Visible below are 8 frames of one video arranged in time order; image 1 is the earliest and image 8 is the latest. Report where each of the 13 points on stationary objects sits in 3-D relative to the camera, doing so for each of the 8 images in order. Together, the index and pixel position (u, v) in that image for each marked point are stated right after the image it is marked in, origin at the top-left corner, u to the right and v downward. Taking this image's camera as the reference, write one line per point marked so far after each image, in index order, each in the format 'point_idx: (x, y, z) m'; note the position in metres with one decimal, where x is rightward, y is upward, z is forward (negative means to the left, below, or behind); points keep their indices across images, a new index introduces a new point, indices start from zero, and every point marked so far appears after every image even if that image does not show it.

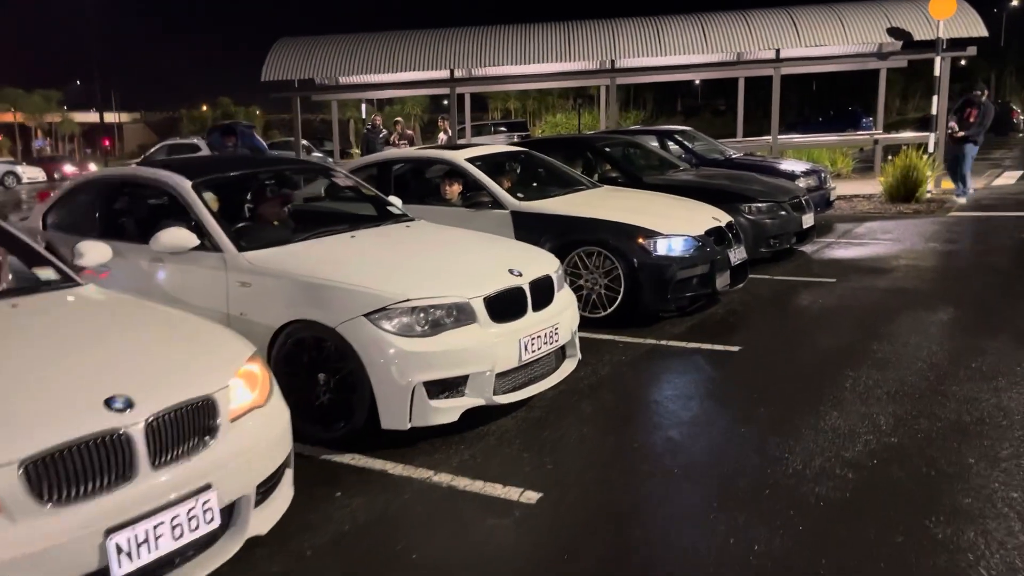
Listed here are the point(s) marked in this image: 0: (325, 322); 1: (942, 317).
0: (-0.9, -0.2, +4.4) m
1: (+3.2, -0.2, +6.5) m
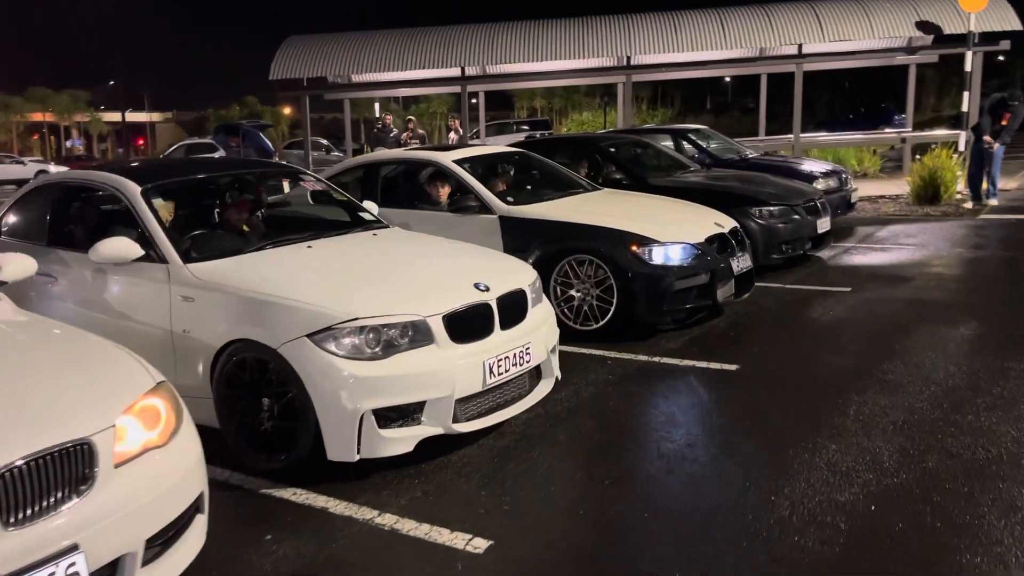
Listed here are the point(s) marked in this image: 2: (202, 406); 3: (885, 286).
0: (-1.1, -0.2, +4.0) m
1: (+3.1, -0.3, +6.0) m
2: (-1.5, -0.6, +4.3) m
3: (+3.4, 0.0, +7.8) m
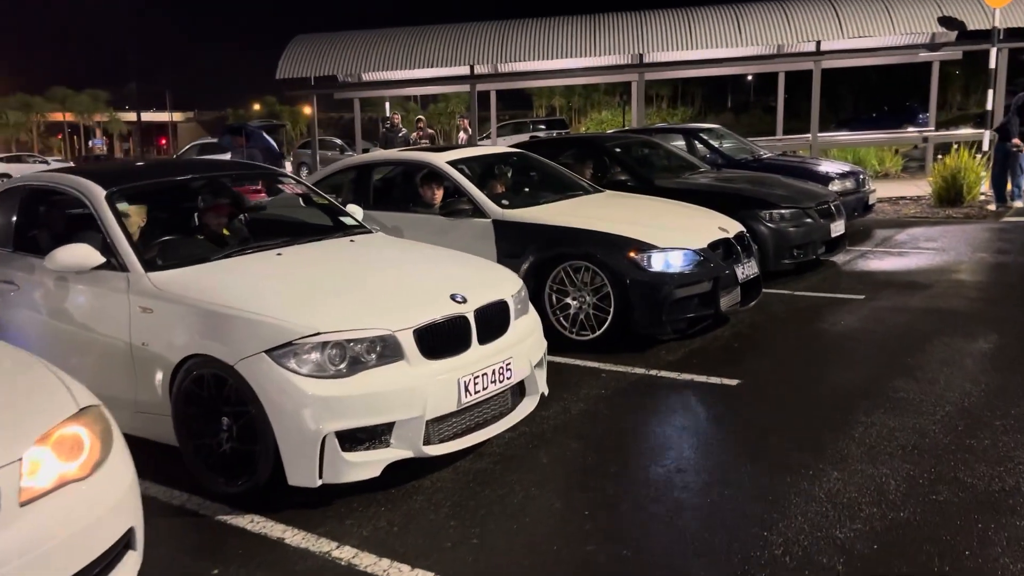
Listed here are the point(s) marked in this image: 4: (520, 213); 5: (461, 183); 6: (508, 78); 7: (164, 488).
0: (-1.2, -0.3, +3.7) m
1: (+3.1, -0.4, +5.7) m
2: (-1.7, -0.6, +4.1) m
3: (+3.3, 0.0, +7.4) m
4: (+0.1, +0.5, +6.4) m
5: (-0.4, +0.8, +6.8) m
6: (-0.1, +4.1, +17.0) m
7: (-1.6, -0.9, +4.0) m
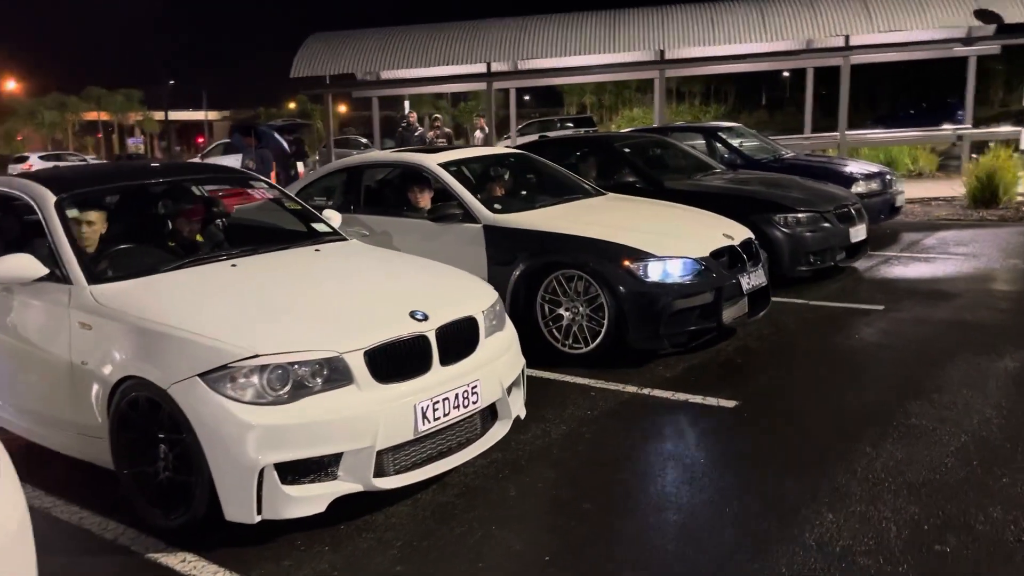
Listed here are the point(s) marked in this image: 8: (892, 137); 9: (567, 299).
0: (-1.4, -0.4, +3.4) m
1: (+3.0, -0.5, +5.2) m
2: (-1.8, -0.7, +3.8) m
3: (+3.3, -0.1, +6.9) m
4: (0.0, +0.5, +6.0) m
5: (-0.4, +0.8, +6.5) m
6: (+0.2, +4.1, +16.7) m
7: (-1.8, -1.0, +3.7) m
8: (+7.8, +3.1, +17.7) m
9: (+0.4, -0.1, +5.8) m
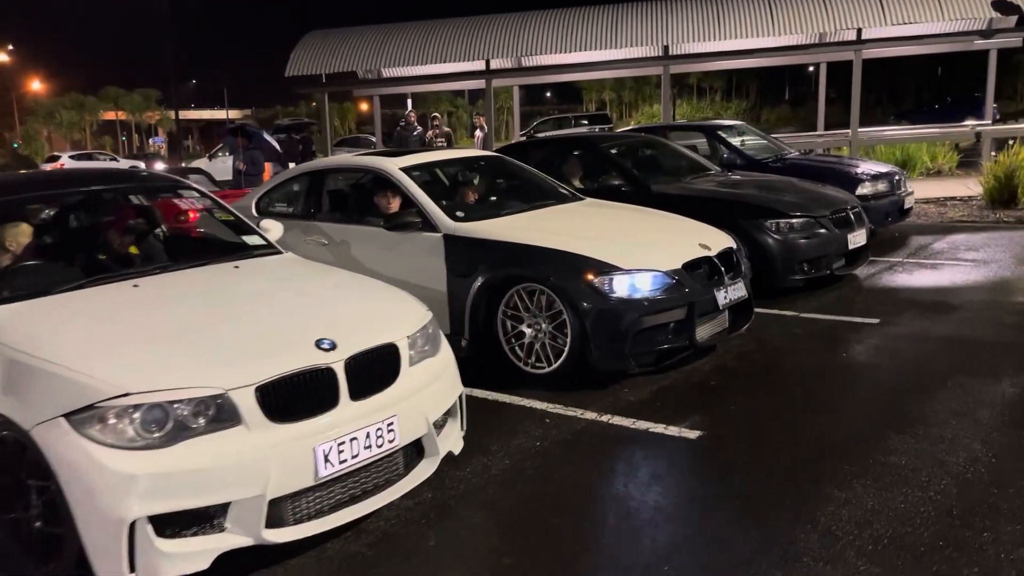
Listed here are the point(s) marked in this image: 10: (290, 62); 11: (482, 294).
0: (-1.7, -0.5, +3.1) m
1: (+2.7, -0.5, +4.7) m
2: (-2.1, -0.8, +3.5) m
3: (+3.1, -0.2, +6.5) m
4: (-0.3, +0.4, +5.6) m
5: (-0.7, +0.7, +6.1) m
6: (+0.2, +4.0, +16.3) m
7: (-2.1, -1.1, +3.4) m
8: (+7.8, +3.0, +17.1) m
9: (+0.1, -0.2, +5.4) m
10: (-4.4, +4.5, +17.3) m
11: (-0.2, 0.0, +5.5) m
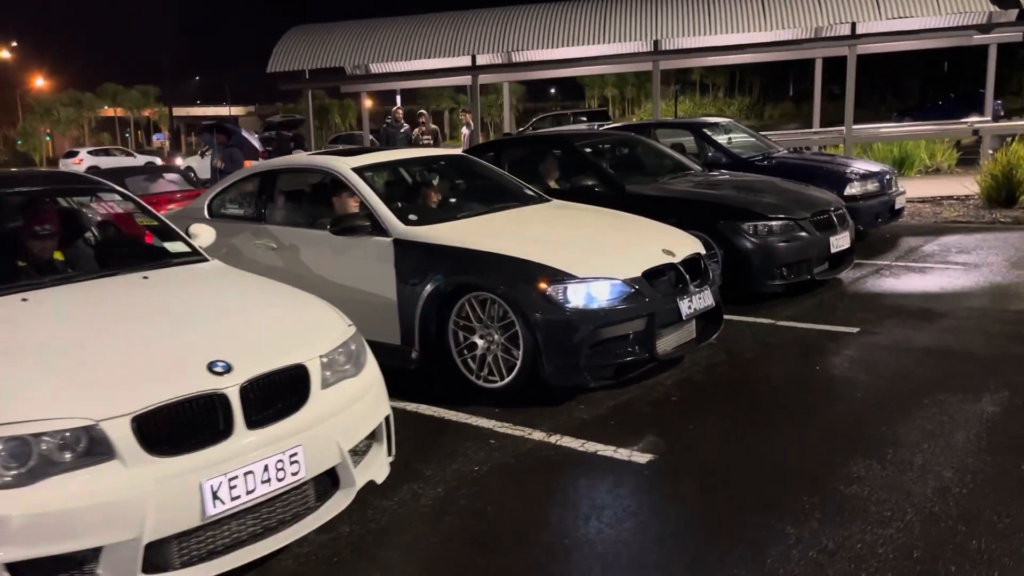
0: (-2.0, -0.5, +2.8) m
1: (+2.4, -0.6, +4.4) m
2: (-2.4, -0.9, +3.1) m
3: (+2.8, -0.3, +6.1) m
4: (-0.5, +0.3, +5.3) m
5: (-1.0, +0.6, +5.7) m
6: (0.0, +4.0, +15.9) m
7: (-2.4, -1.2, +3.1) m
8: (+7.6, +3.0, +16.7) m
9: (-0.2, -0.2, +5.1) m
10: (-4.6, +4.5, +17.0) m
11: (-0.5, -0.1, +5.2) m
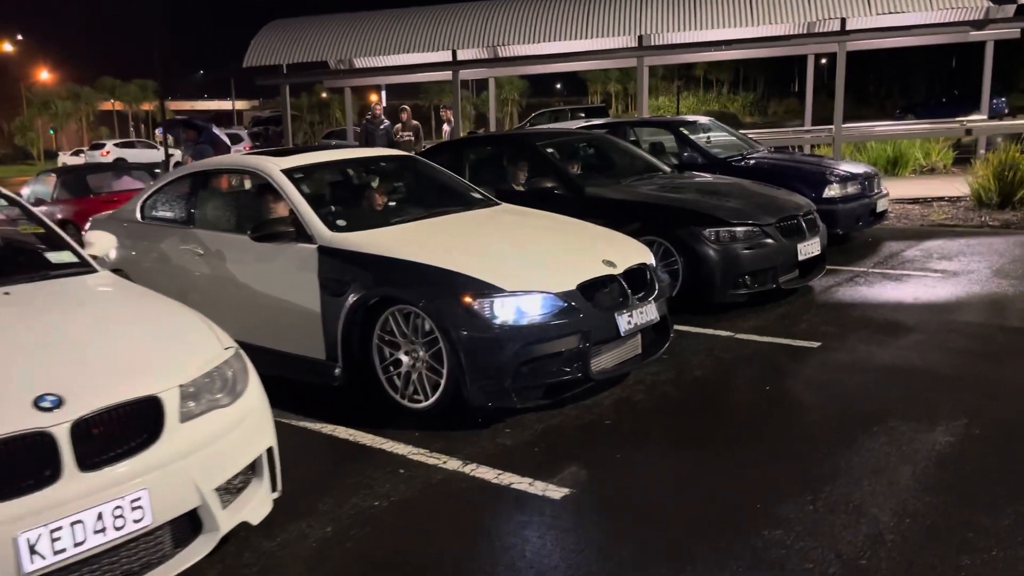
0: (-2.4, -0.6, +2.4) m
1: (+2.0, -0.7, +4.0) m
2: (-2.8, -0.9, +2.8) m
3: (+2.4, -0.3, +5.7) m
4: (-0.9, +0.3, +5.0) m
5: (-1.4, +0.6, +5.4) m
6: (-0.3, +4.0, +15.5) m
7: (-2.8, -1.2, +2.7) m
8: (+7.3, +3.0, +16.3) m
9: (-0.6, -0.3, +4.8) m
10: (-4.9, +4.5, +16.6) m
11: (-0.9, -0.2, +4.9) m
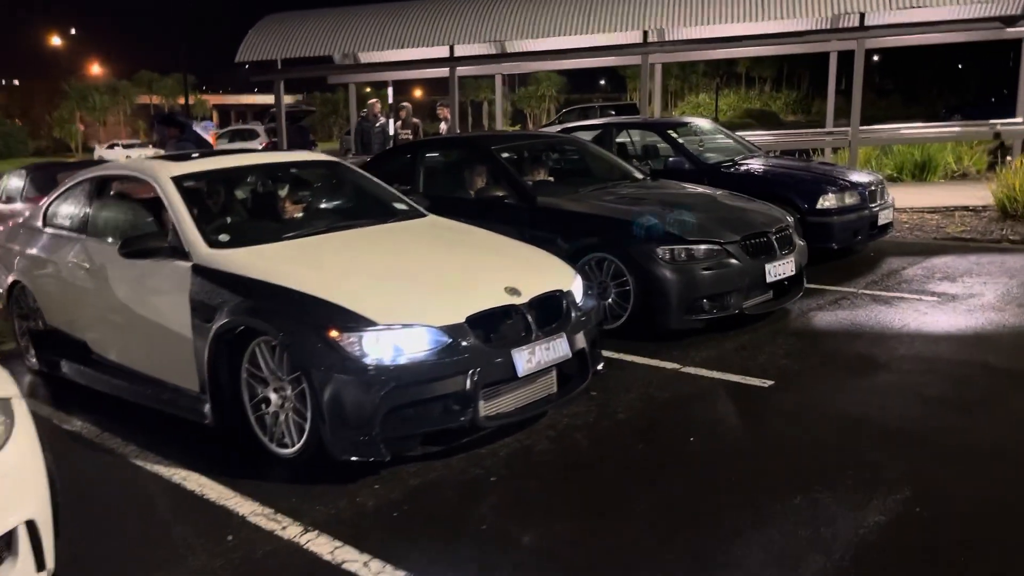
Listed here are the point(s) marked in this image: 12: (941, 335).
0: (-3.1, -0.7, +1.9) m
1: (+1.4, -0.9, +3.3) m
2: (-3.5, -1.0, +2.3) m
3: (+1.9, -0.5, +5.0) m
4: (-1.5, +0.1, +4.4) m
5: (-1.9, +0.4, +4.8) m
6: (-0.3, +3.9, +14.9) m
7: (-3.5, -1.3, +2.3) m
8: (+7.3, +2.8, +15.3) m
9: (-1.1, -0.4, +4.2) m
10: (-4.8, +4.5, +16.2) m
11: (-1.4, -0.3, +4.3) m
12: (+2.9, -0.3, +5.9) m
